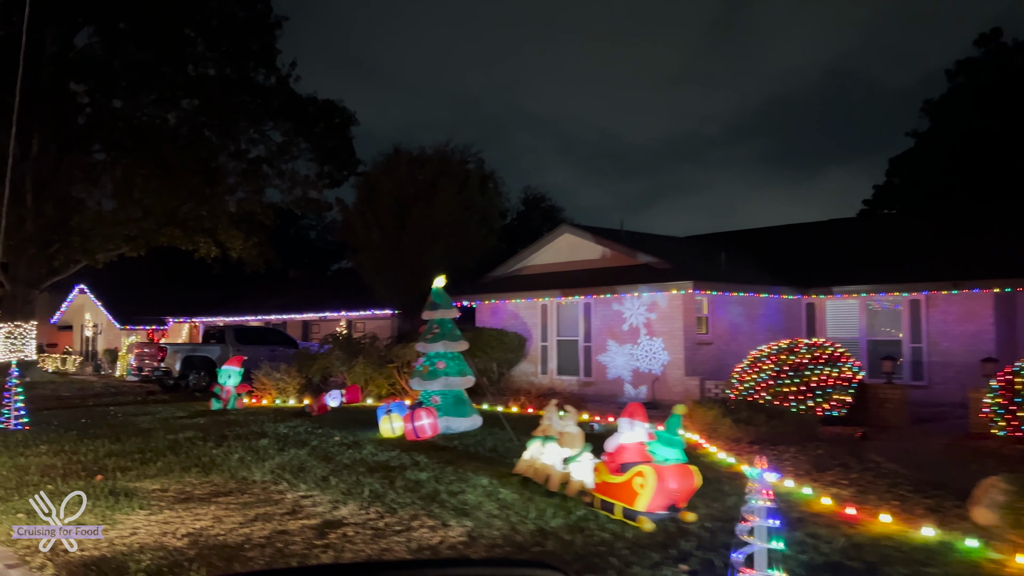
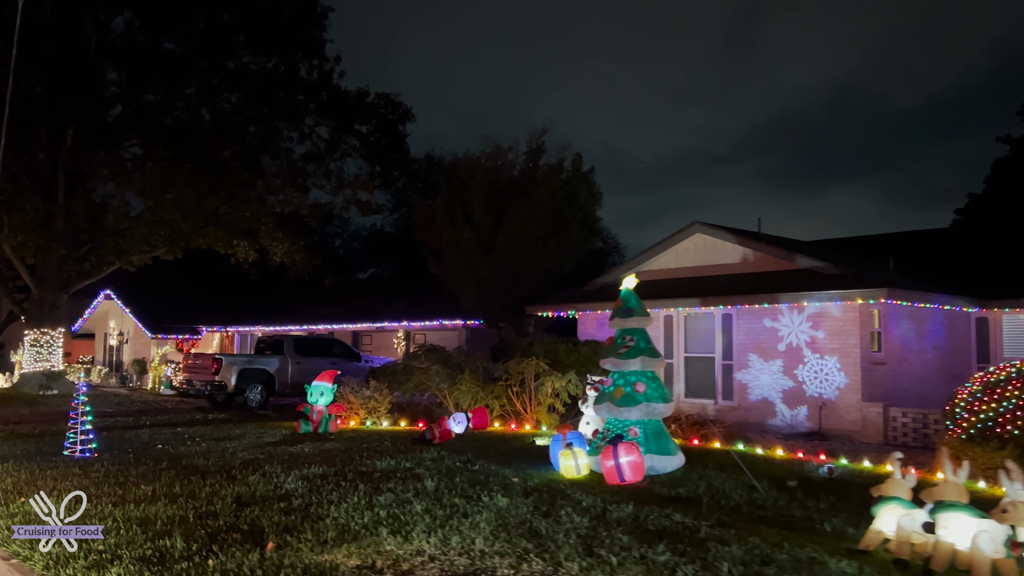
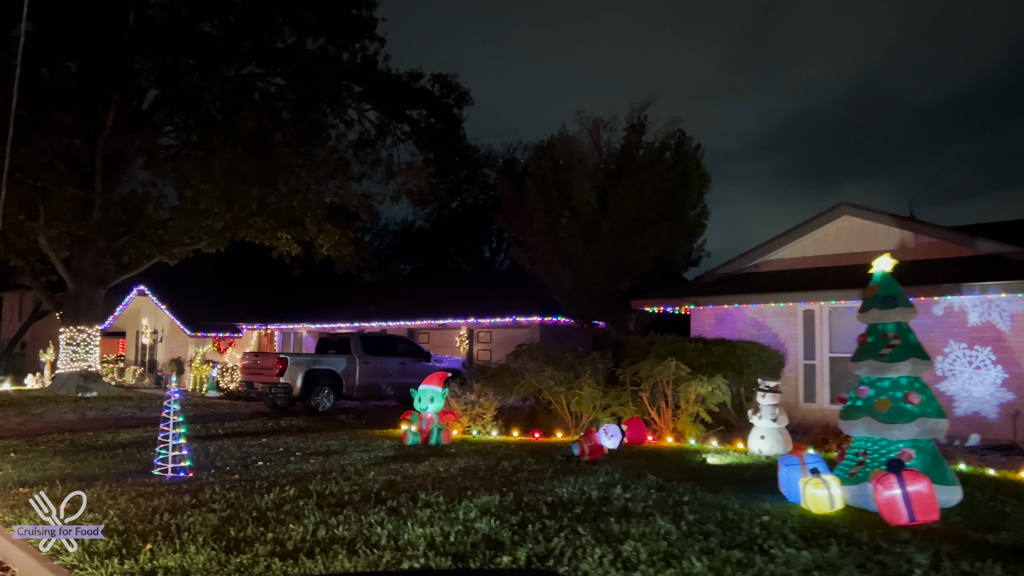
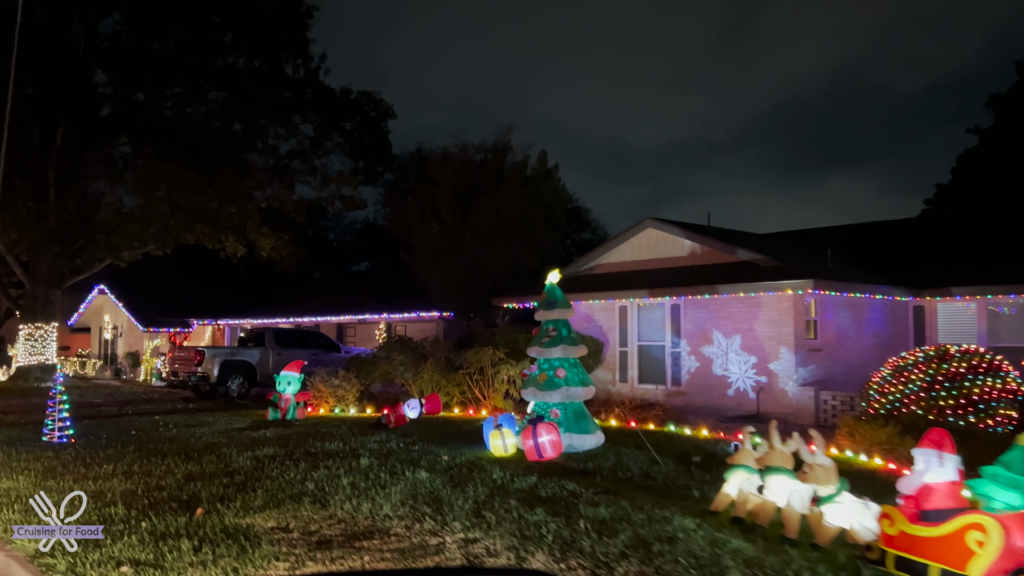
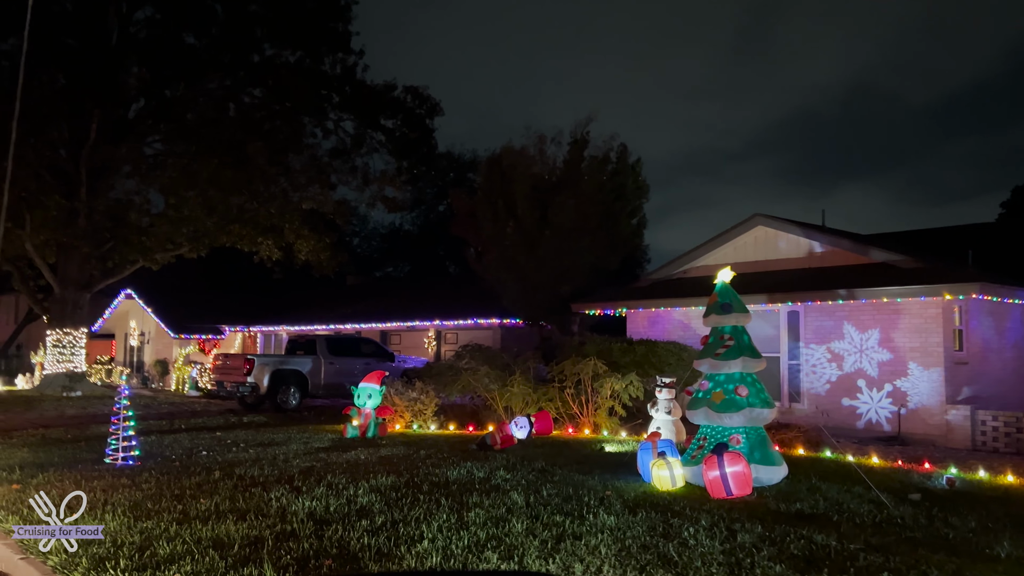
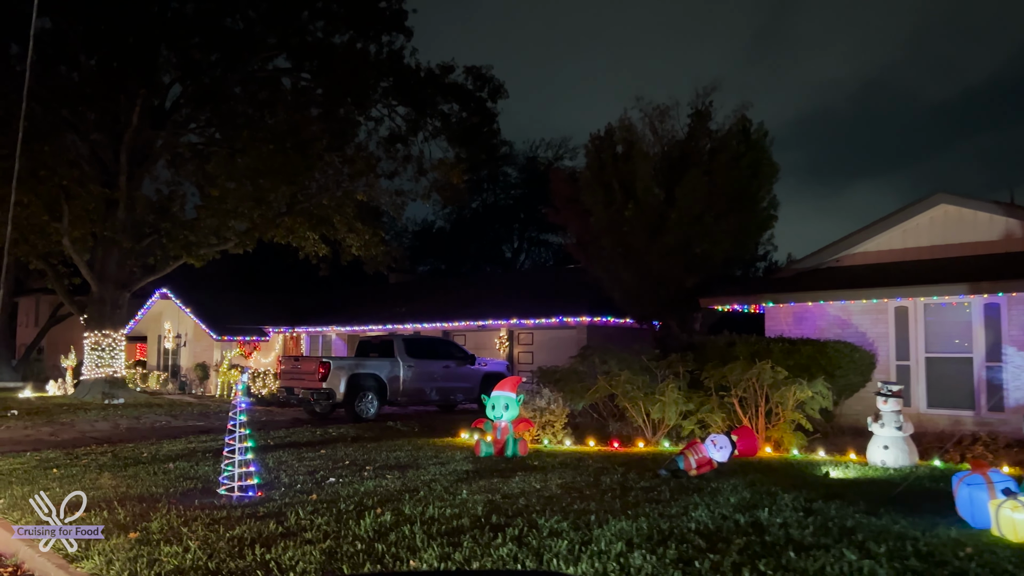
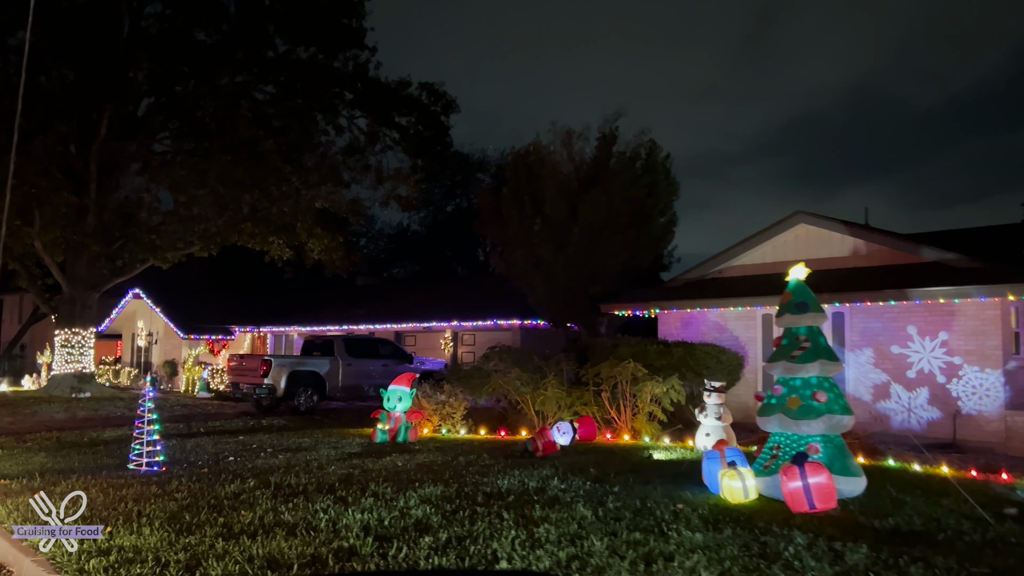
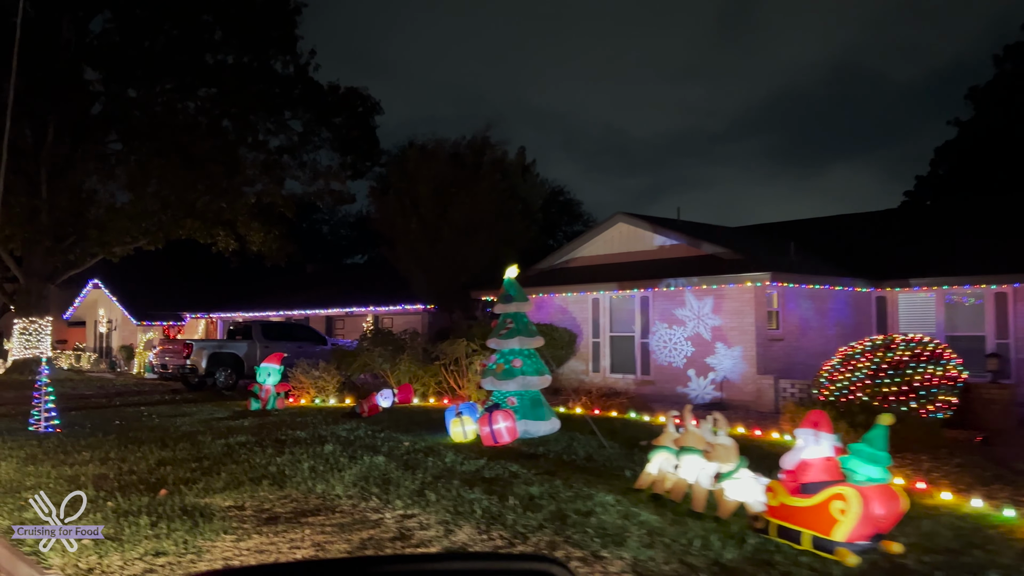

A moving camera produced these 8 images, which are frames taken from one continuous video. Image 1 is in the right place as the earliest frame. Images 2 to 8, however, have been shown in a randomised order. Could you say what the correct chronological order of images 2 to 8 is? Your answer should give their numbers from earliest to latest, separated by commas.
8, 4, 2, 5, 7, 3, 6
